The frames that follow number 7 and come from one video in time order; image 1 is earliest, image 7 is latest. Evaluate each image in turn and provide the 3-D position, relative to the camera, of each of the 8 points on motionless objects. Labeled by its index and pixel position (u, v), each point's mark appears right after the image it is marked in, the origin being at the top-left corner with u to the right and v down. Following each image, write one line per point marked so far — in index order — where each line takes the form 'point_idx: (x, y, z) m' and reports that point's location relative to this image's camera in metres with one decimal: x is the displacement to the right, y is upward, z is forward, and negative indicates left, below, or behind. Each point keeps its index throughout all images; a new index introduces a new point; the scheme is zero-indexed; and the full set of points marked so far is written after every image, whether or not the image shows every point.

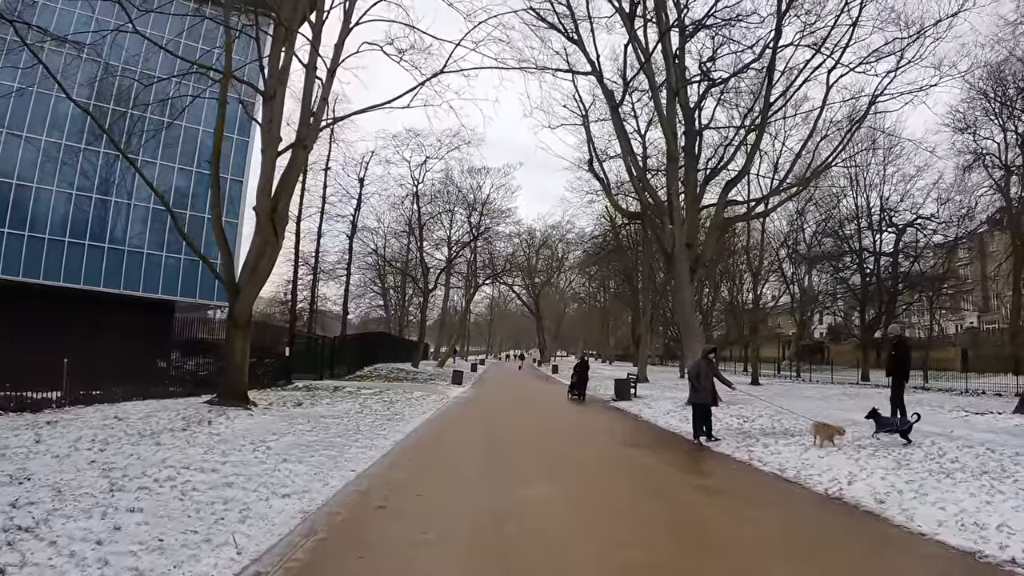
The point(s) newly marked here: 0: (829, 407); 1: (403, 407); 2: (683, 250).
0: (+9.0, -3.3, +19.4) m
1: (-2.5, -2.7, +15.8) m
2: (+4.8, +1.1, +19.2) m
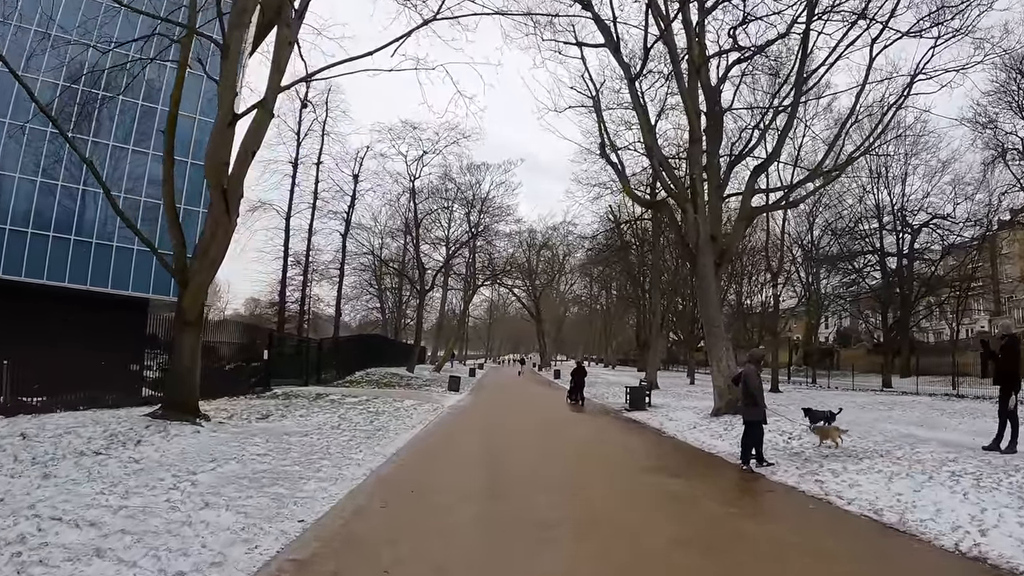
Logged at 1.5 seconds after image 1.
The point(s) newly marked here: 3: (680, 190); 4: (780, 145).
0: (+9.0, -3.2, +17.2) m
1: (-2.4, -2.6, +13.6) m
2: (+4.9, +1.2, +17.0) m
3: (+4.2, +2.5, +17.2) m
4: (+7.7, +4.1, +19.5) m
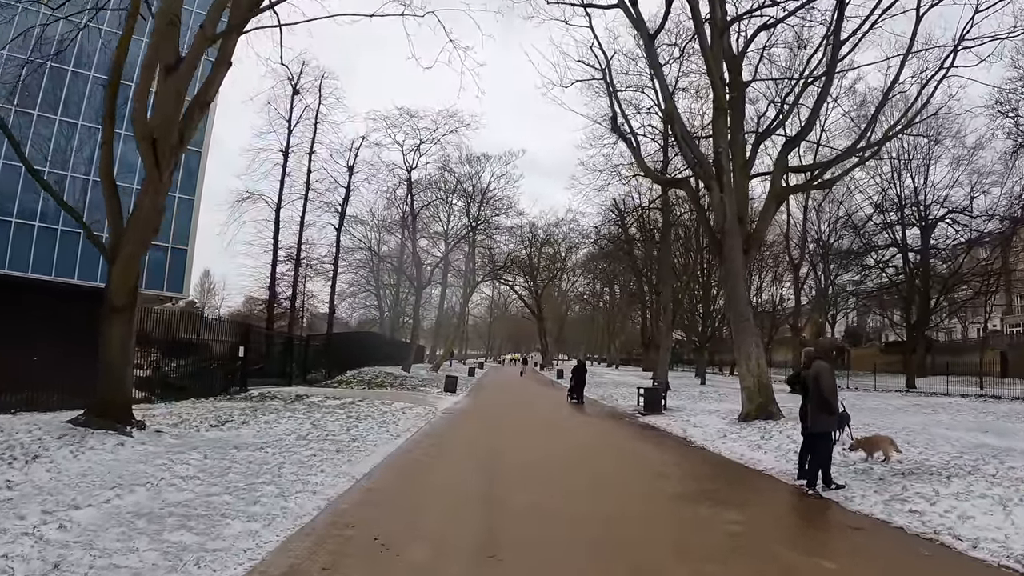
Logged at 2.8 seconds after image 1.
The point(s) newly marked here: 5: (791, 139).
0: (+9.1, -2.9, +15.3) m
1: (-2.4, -2.3, +11.7) m
2: (+4.9, +1.4, +15.0) m
3: (+4.3, +2.8, +15.2) m
4: (+7.7, +4.4, +17.6) m
5: (+7.0, +3.7, +17.1) m
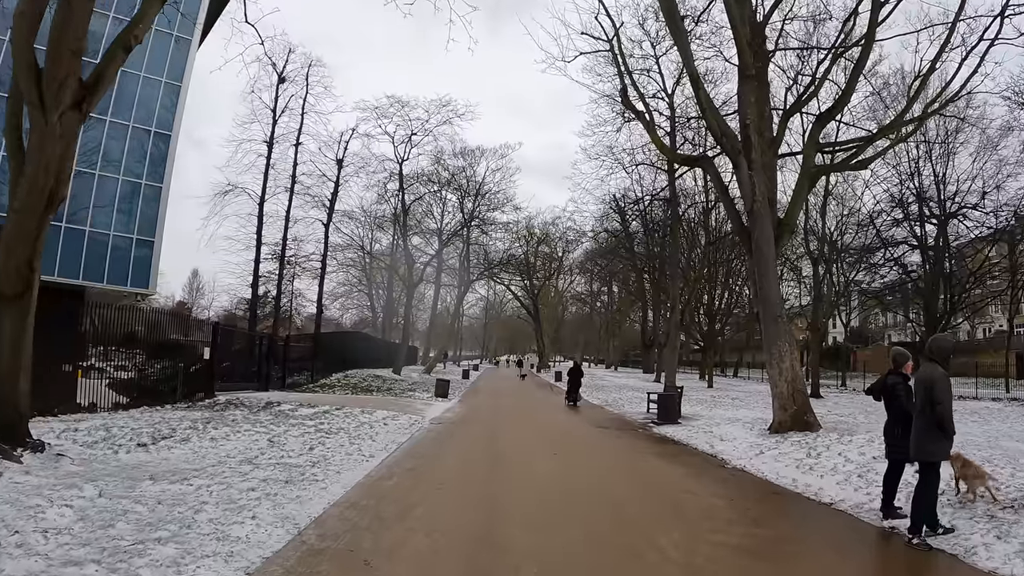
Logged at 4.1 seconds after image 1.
0: (+9.0, -2.8, +13.4) m
1: (-2.4, -2.2, +9.7) m
2: (+4.9, +1.6, +13.2) m
3: (+4.2, +2.9, +13.3) m
4: (+7.7, +4.5, +15.7) m
5: (+6.9, +3.9, +15.3) m
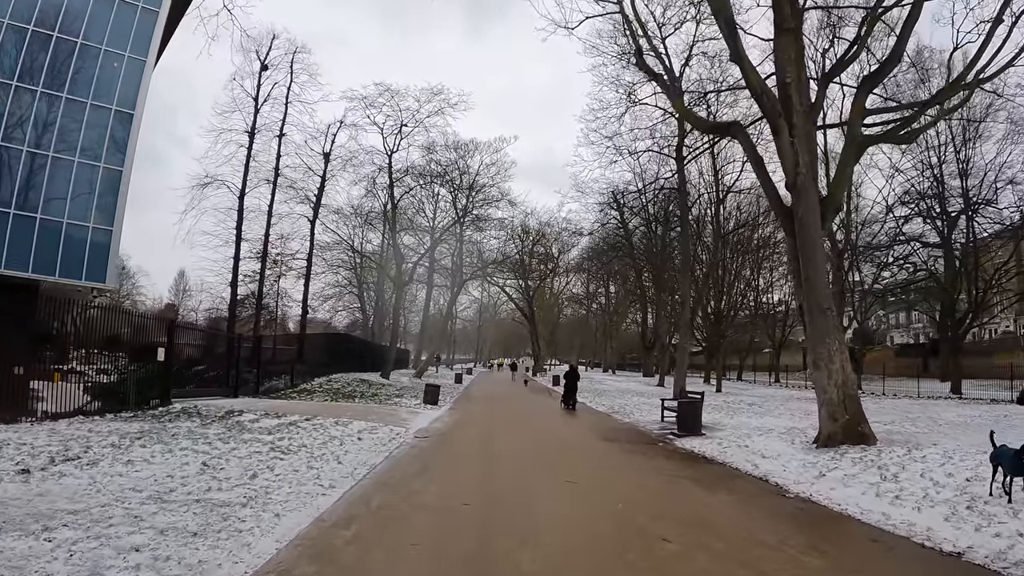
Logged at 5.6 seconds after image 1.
0: (+9.0, -2.6, +11.4) m
1: (-2.4, -2.0, +7.7) m
2: (+4.9, +1.8, +11.2) m
3: (+4.2, +3.1, +11.4) m
4: (+7.6, +4.7, +13.8) m
5: (+6.9, +4.1, +13.3) m
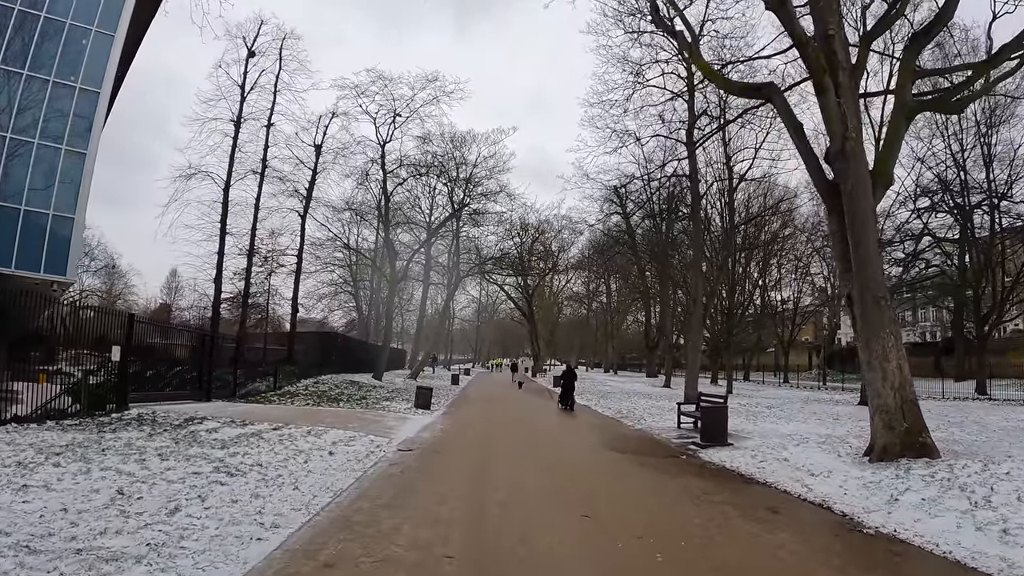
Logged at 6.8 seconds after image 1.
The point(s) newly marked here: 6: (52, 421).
0: (+9.0, -2.4, +9.8) m
1: (-2.4, -1.8, +6.1) m
2: (+4.9, +1.9, +9.6) m
3: (+4.2, +3.3, +9.8) m
4: (+7.6, +4.9, +12.2) m
5: (+6.9, +4.2, +11.8) m
6: (-7.7, -2.2, +11.7) m
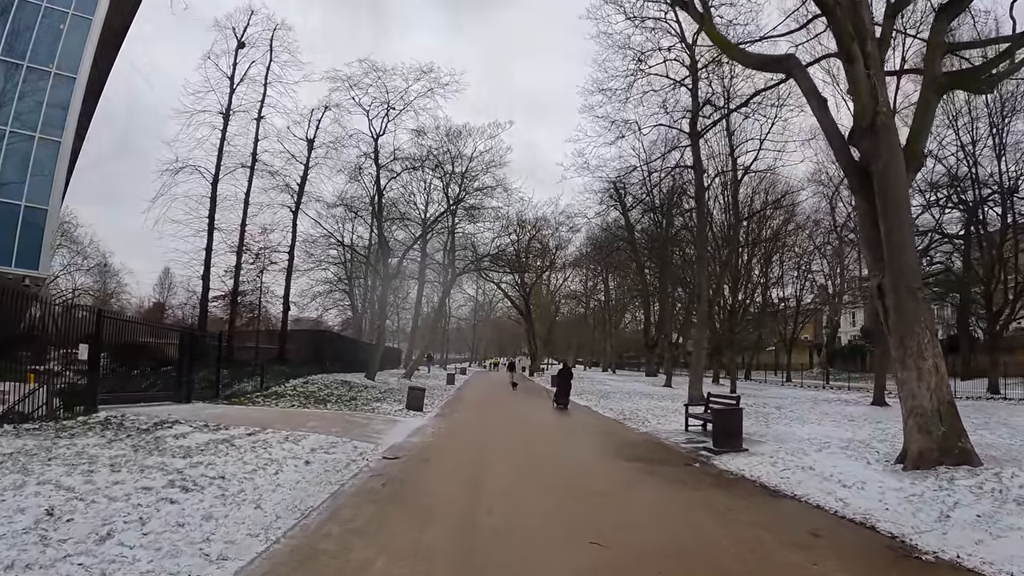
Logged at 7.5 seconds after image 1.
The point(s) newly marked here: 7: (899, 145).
0: (+9.0, -2.3, +9.0) m
1: (-2.4, -1.7, +5.2) m
2: (+4.8, +2.1, +8.7) m
3: (+4.2, +3.4, +8.9) m
4: (+7.6, +5.0, +11.3) m
5: (+6.8, +4.4, +10.9) m
6: (-7.7, -2.1, +10.8) m
7: (+4.8, +1.7, +8.7) m
